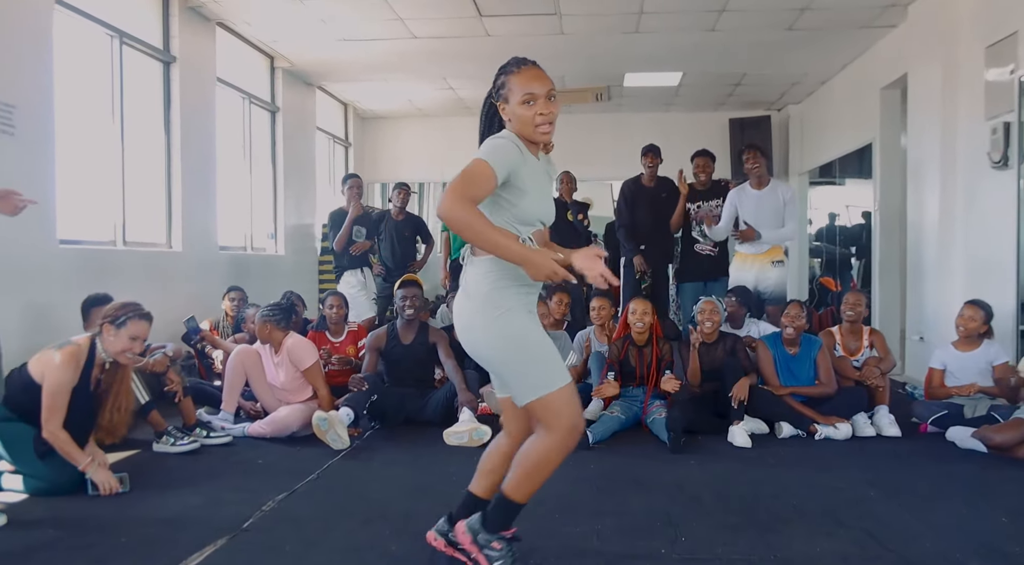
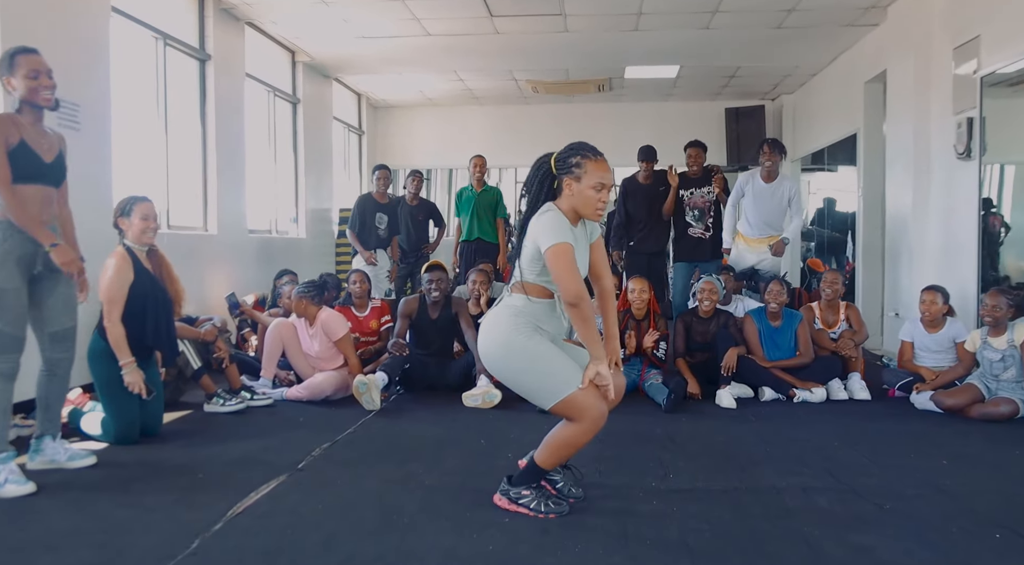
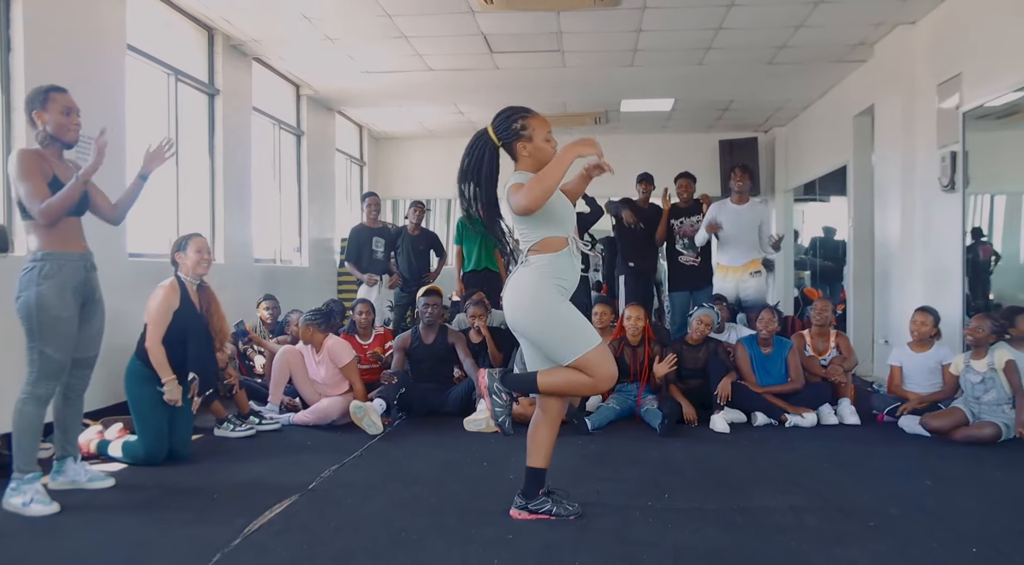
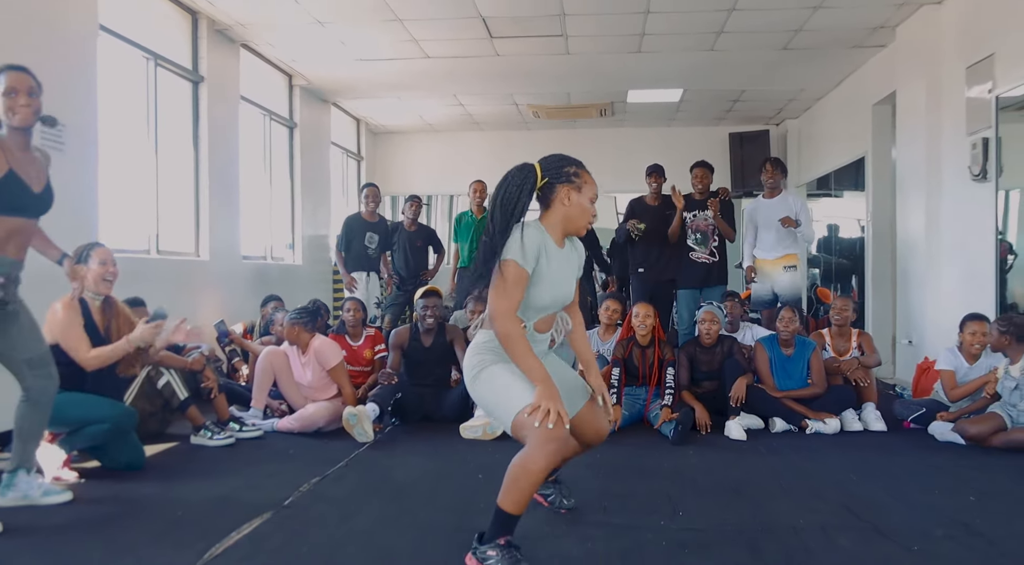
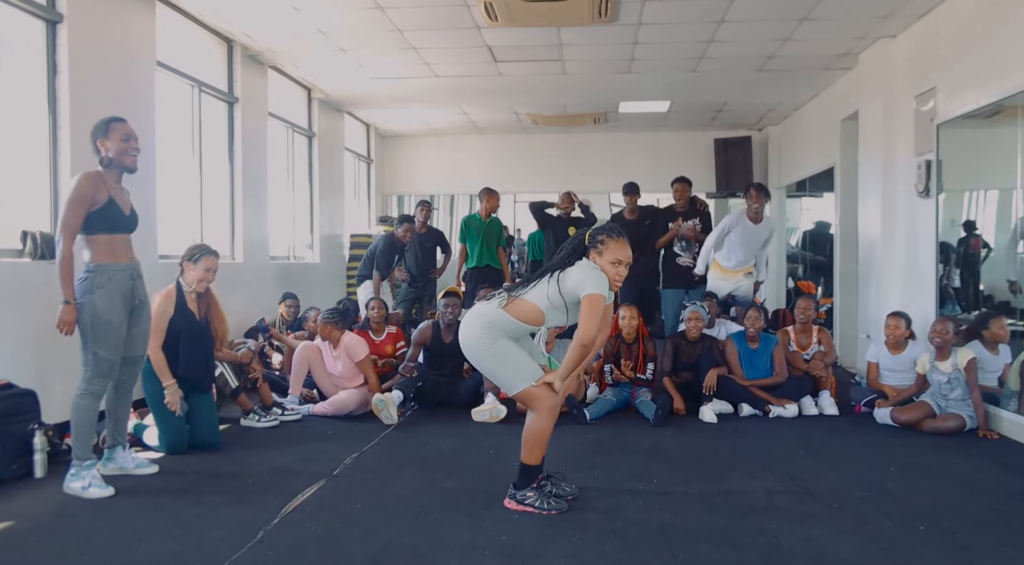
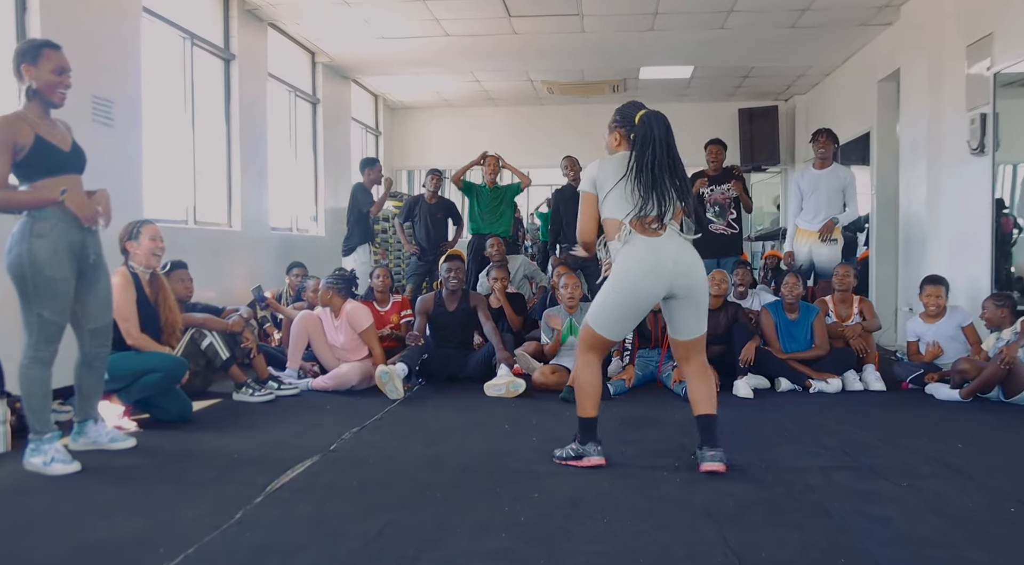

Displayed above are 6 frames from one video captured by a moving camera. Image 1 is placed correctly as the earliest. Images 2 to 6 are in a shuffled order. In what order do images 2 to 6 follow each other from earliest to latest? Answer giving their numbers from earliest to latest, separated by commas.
3, 5, 2, 4, 6
